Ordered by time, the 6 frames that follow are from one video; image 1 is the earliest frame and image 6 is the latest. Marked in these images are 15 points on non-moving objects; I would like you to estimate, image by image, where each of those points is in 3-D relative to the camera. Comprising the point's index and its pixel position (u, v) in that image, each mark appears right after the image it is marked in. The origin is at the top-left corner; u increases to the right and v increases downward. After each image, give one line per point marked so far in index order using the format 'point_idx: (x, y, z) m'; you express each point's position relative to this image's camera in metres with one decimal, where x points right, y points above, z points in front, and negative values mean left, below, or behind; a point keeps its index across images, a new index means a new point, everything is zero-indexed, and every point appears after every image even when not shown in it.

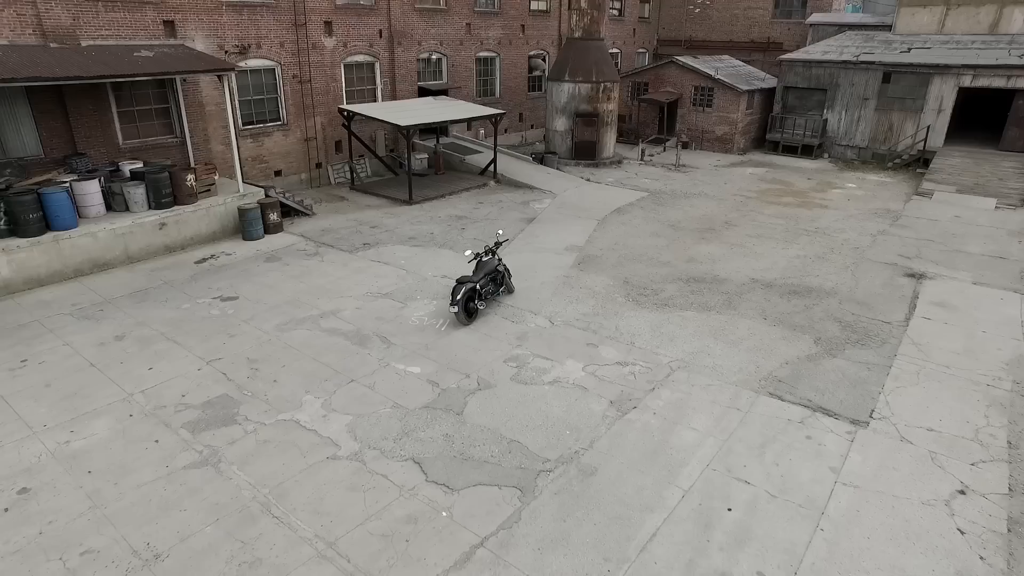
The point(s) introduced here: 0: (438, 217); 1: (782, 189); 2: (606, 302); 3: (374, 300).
0: (-1.4, +1.3, +14.8) m
1: (+6.5, +2.4, +18.6) m
2: (+1.2, -0.2, +9.9) m
3: (-1.8, -0.2, +10.0) m
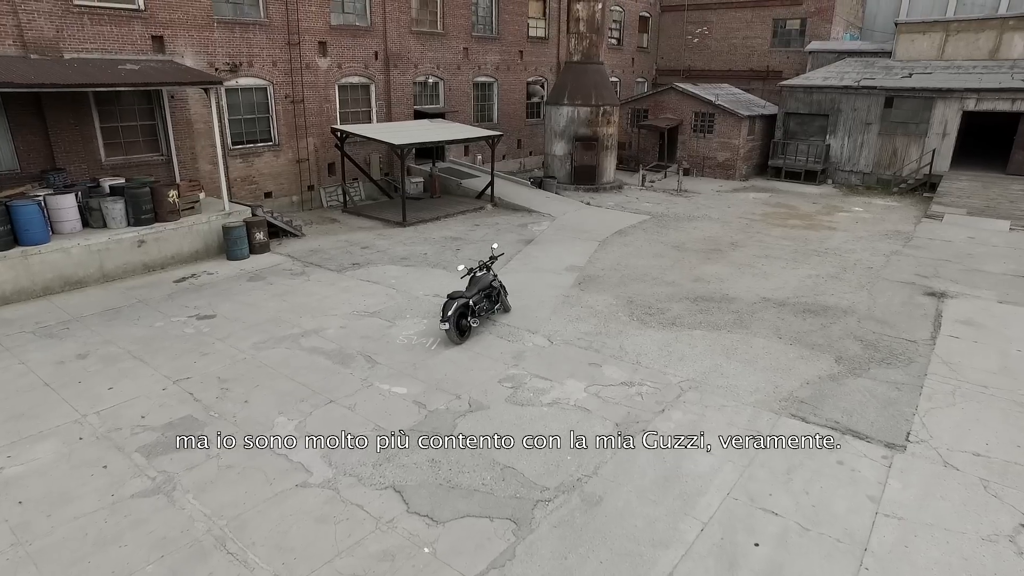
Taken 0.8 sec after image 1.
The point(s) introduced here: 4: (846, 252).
0: (-1.5, +0.9, +14.2) m
1: (+6.4, +1.8, +18.0) m
2: (+1.2, -0.4, +9.2) m
3: (-1.8, -0.4, +9.3) m
4: (+5.9, +0.6, +13.6) m
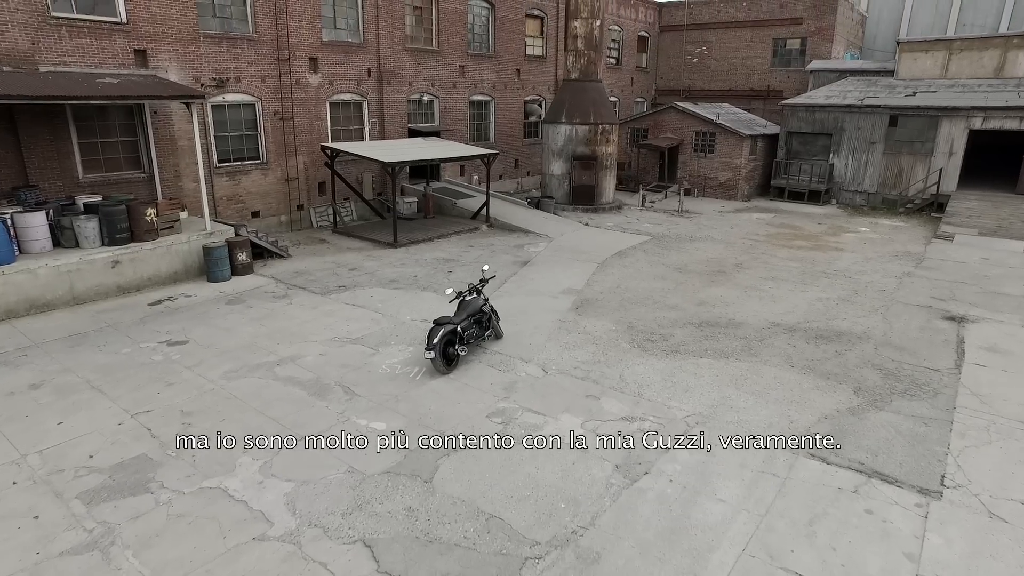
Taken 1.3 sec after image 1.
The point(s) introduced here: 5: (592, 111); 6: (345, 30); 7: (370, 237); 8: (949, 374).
0: (-1.6, +0.5, +13.6) m
1: (+6.4, +1.2, +17.5) m
2: (+1.1, -0.7, +8.6) m
3: (-1.9, -0.7, +8.7) m
4: (+5.8, +0.2, +13.0) m
5: (+2.0, +4.5, +19.5) m
6: (-3.8, +5.9, +17.7) m
7: (-2.8, +1.0, +15.4) m
8: (+4.3, -0.9, +7.7) m
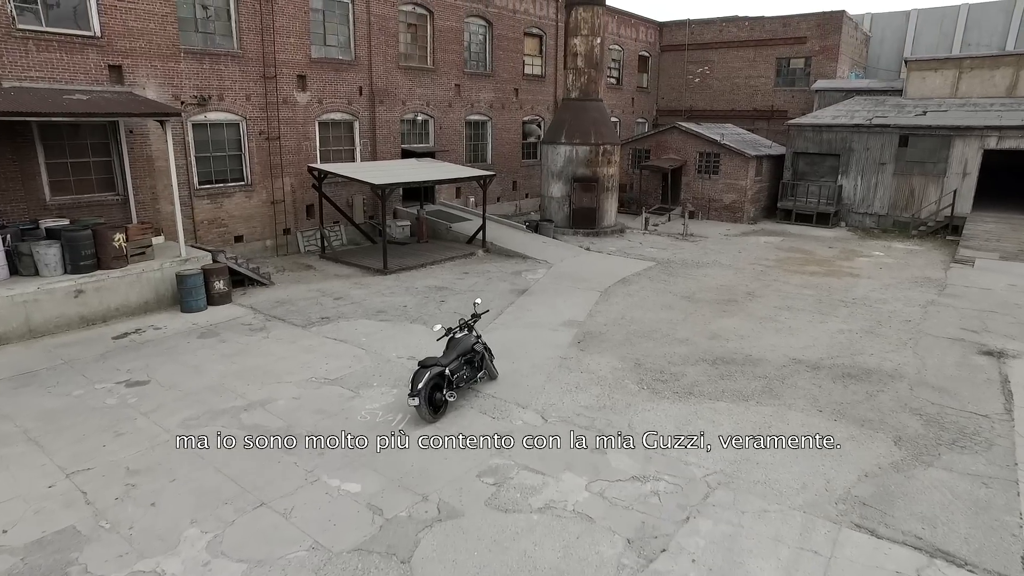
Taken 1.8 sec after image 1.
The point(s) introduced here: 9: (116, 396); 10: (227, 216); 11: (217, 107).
0: (-1.6, 0.0, +12.8) m
1: (+6.3, +0.7, +16.7) m
2: (+1.0, -1.0, +7.8) m
3: (-2.0, -1.0, +7.8) m
4: (+5.7, -0.2, +12.1) m
5: (+2.0, +3.8, +18.8) m
6: (-3.9, +5.3, +17.0) m
7: (-2.9, +0.5, +14.6) m
8: (+4.3, -1.2, +6.8) m
9: (-3.9, -1.1, +7.6) m
10: (-5.5, +1.4, +14.9) m
11: (-5.6, +3.4, +14.5) m
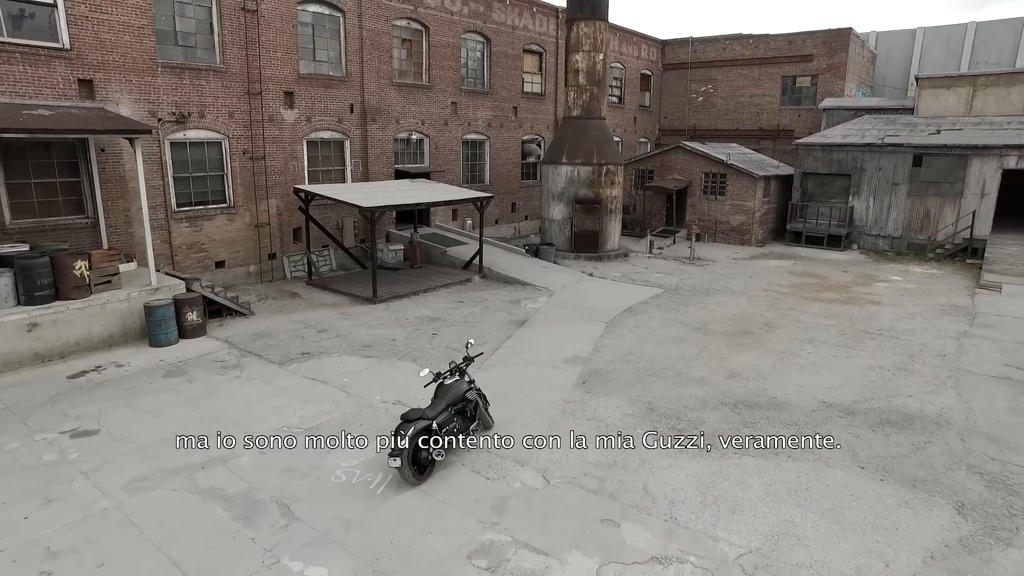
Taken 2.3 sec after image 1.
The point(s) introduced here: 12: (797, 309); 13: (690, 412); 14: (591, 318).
0: (-1.6, -0.5, +11.8) m
1: (+6.3, +0.1, +15.8) m
2: (+1.0, -1.4, +6.8) m
3: (-2.0, -1.3, +6.9) m
4: (+5.7, -0.7, +11.2) m
5: (+1.9, +3.2, +18.0) m
6: (-3.9, +4.7, +16.2) m
7: (-2.9, 0.0, +13.7) m
8: (+4.3, -1.5, +5.9) m
9: (-3.9, -1.4, +6.7) m
10: (-5.5, +0.9, +14.0) m
11: (-5.6, +2.9, +13.7) m
12: (+4.8, -0.4, +12.9) m
13: (+1.8, -1.2, +7.7) m
14: (+1.2, -0.4, +11.8) m
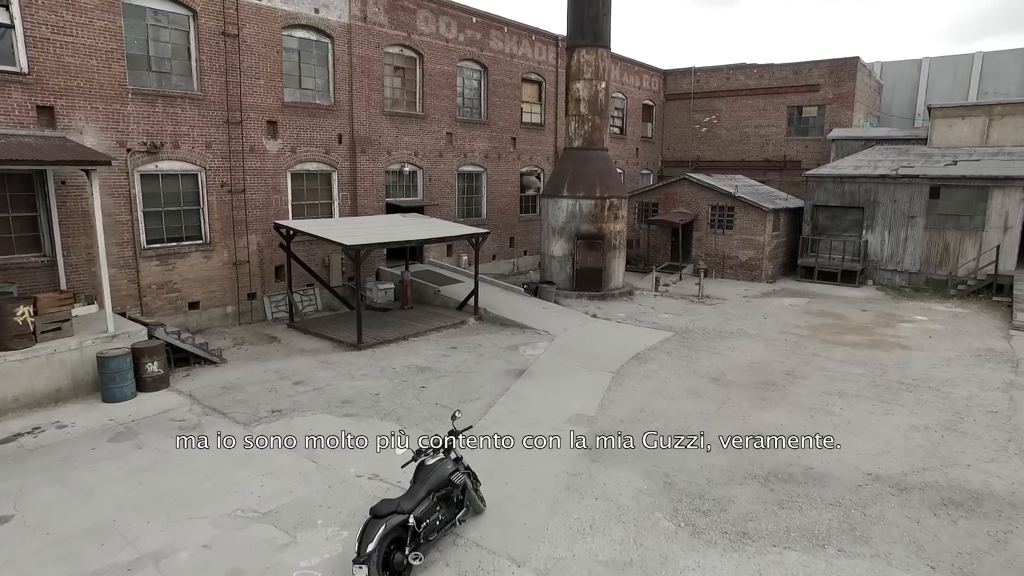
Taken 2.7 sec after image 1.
0: (-1.7, -1.1, +10.7) m
1: (+6.2, -0.7, +14.7) m
2: (+1.0, -1.8, +5.7) m
3: (-2.0, -1.8, +5.8) m
4: (+5.7, -1.3, +10.1) m
5: (+1.9, +2.3, +17.0) m
6: (-4.0, +3.9, +15.3) m
7: (-3.0, -0.7, +12.6) m
8: (+4.2, -1.9, +4.7) m
9: (-4.0, -1.8, +5.5) m
10: (-5.6, +0.2, +13.0) m
11: (-5.6, +2.2, +12.7) m
12: (+4.7, -1.0, +11.8) m
13: (+1.7, -1.7, +6.6) m
14: (+1.2, -1.1, +10.7) m
